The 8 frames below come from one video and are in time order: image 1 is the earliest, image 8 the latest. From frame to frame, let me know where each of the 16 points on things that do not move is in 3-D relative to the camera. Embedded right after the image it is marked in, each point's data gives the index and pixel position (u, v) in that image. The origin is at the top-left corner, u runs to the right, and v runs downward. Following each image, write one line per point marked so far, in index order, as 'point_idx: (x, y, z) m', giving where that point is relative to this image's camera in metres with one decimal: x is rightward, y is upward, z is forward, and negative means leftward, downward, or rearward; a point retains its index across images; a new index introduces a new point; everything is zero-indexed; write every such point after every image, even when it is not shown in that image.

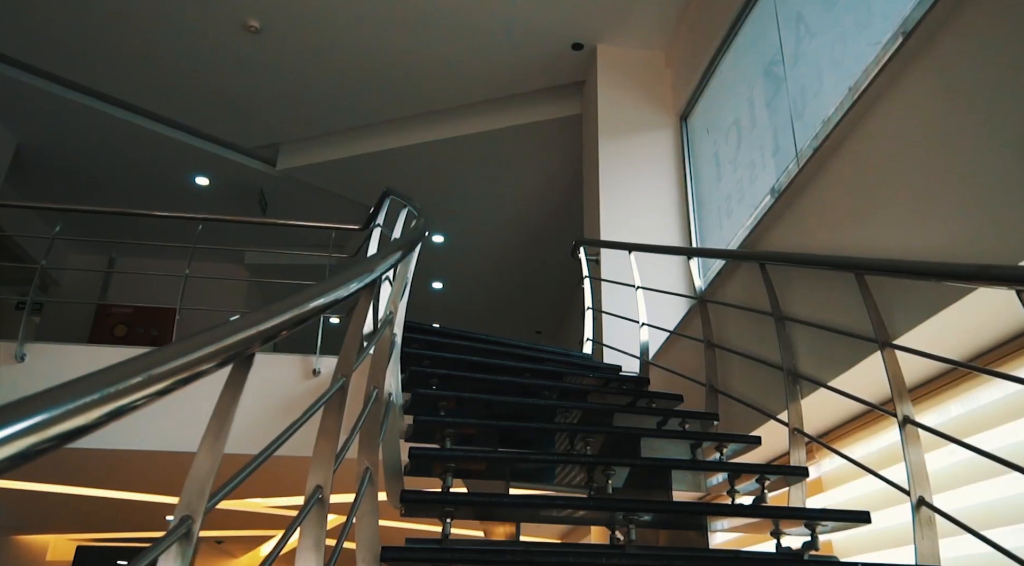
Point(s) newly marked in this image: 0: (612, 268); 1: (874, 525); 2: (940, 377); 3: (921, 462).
0: (+0.6, +0.1, +3.9) m
1: (+1.1, -0.7, +2.1) m
2: (+1.1, -0.2, +1.8) m
3: (+0.9, -0.4, +1.6) m
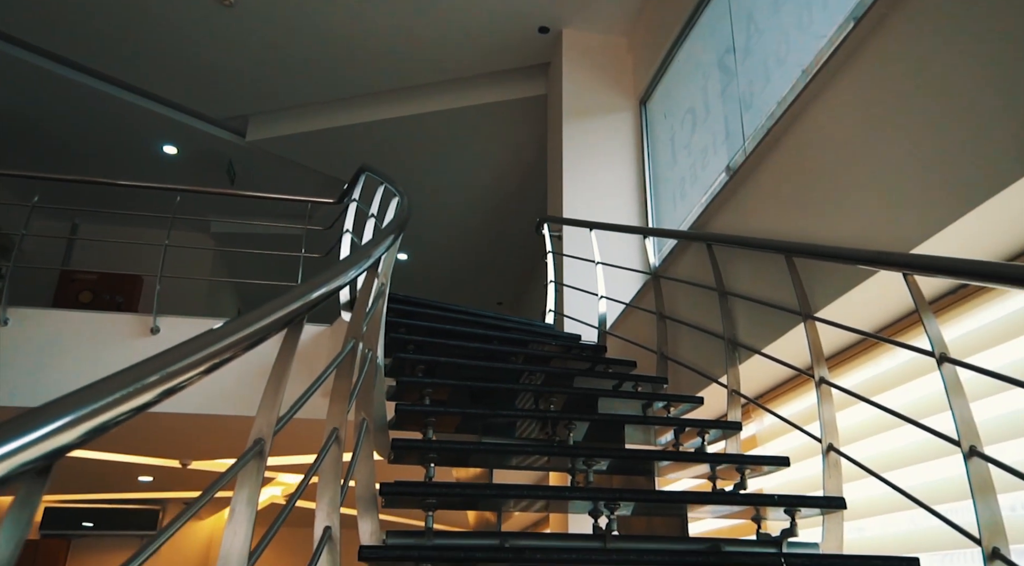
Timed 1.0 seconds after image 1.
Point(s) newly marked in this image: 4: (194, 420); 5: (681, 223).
0: (+0.4, +0.2, +4.2) m
1: (+1.0, -0.7, +2.4) m
2: (+1.0, -0.2, +2.1) m
3: (+0.9, -0.4, +1.9) m
4: (-1.5, -0.7, +3.3) m
5: (+1.0, +0.3, +3.9) m
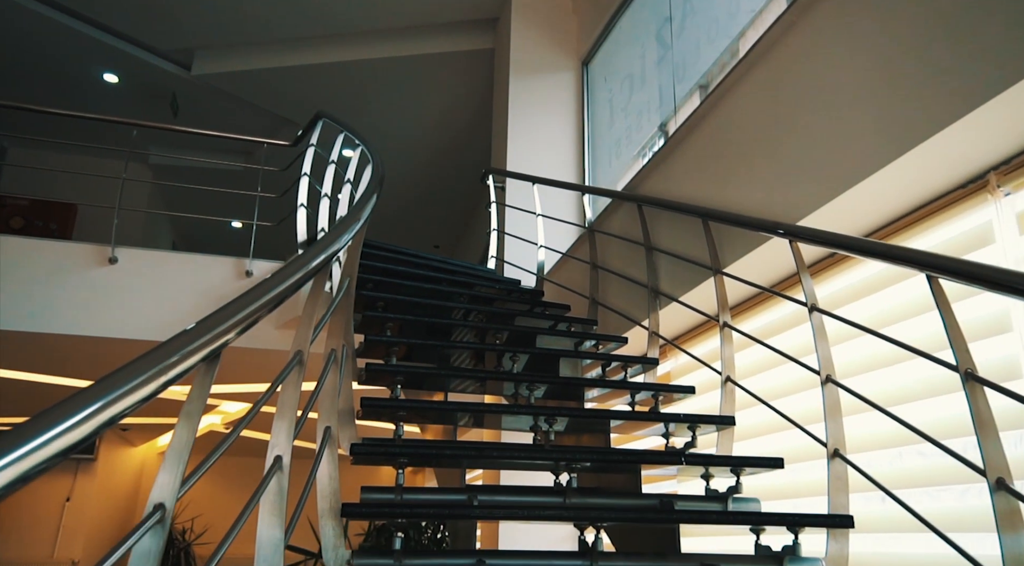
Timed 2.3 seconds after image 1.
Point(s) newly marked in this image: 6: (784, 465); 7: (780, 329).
0: (0.0, +0.6, +4.5) m
1: (+0.8, -0.5, +2.8) m
2: (+0.9, 0.0, +2.5) m
3: (+0.7, -0.2, +2.3) m
4: (-1.8, -0.3, +3.4) m
5: (+0.6, +0.6, +4.3) m
6: (+0.8, -0.5, +1.9) m
7: (+0.9, -0.2, +2.4) m
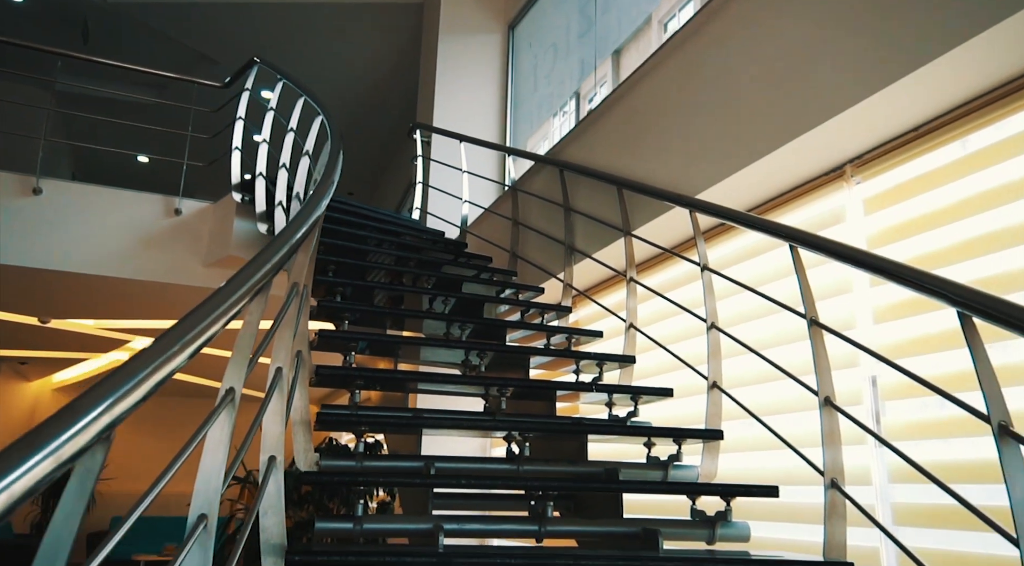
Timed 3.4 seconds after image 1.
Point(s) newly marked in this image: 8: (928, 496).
0: (-0.5, +0.9, +4.7) m
1: (+0.4, -0.3, +3.2) m
2: (+0.6, +0.1, +2.9) m
3: (+0.5, -0.1, +2.7) m
4: (-2.2, 0.0, +3.4) m
5: (+0.1, +0.9, +4.6) m
6: (+0.5, -0.4, +2.3) m
7: (+0.7, 0.0, +2.8) m
8: (+1.1, -0.6, +1.8) m
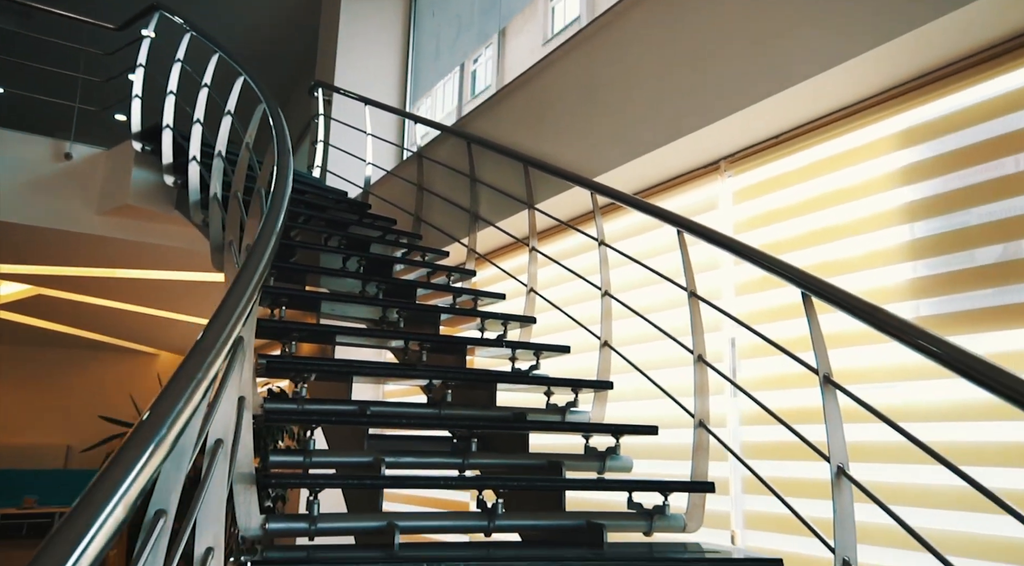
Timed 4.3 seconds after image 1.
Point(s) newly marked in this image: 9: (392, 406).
0: (-1.2, +1.2, +4.7) m
1: (0.0, -0.1, +3.5) m
2: (+0.2, +0.3, +3.2) m
3: (+0.1, 0.0, +3.0) m
4: (-2.7, +0.3, +3.2) m
5: (-0.5, +1.2, +4.7) m
6: (+0.2, -0.3, +2.7) m
7: (+0.3, +0.1, +3.1) m
8: (+0.9, -0.5, +2.2) m
9: (-0.4, -0.4, +2.1) m
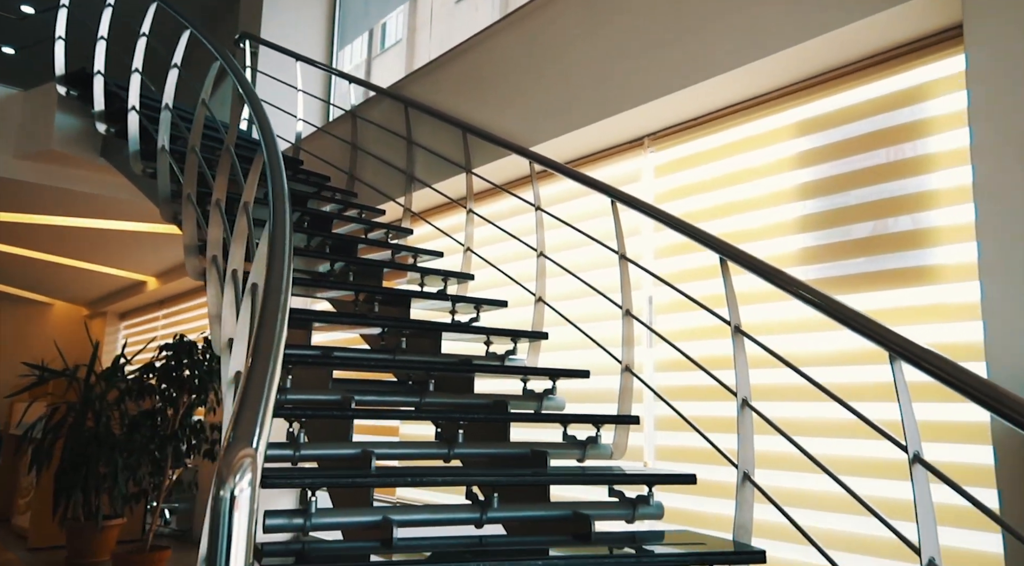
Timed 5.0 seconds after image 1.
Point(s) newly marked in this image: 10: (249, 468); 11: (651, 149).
0: (-1.7, +1.5, +4.7) m
1: (-0.4, +0.1, +3.7) m
2: (-0.1, +0.5, +3.4) m
3: (-0.2, +0.2, +3.2) m
4: (-2.9, +0.5, +3.0) m
5: (-1.0, +1.5, +4.8) m
6: (0.0, -0.1, +2.9) m
7: (0.0, +0.3, +3.4) m
8: (+0.7, -0.4, +2.6) m
9: (-0.5, -0.2, +2.3) m
10: (-0.2, -0.2, +0.6) m
11: (+0.6, +0.6, +3.0) m
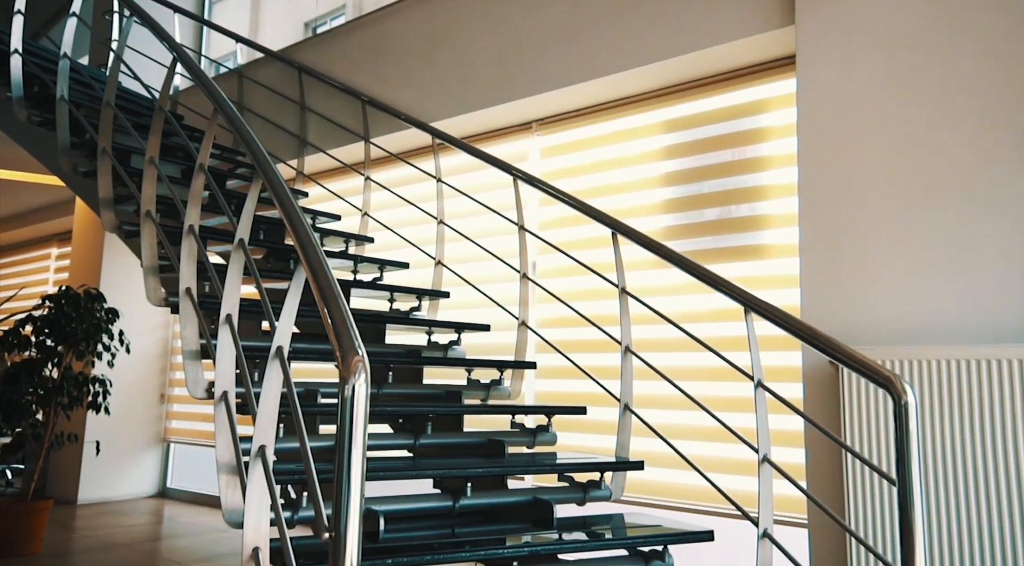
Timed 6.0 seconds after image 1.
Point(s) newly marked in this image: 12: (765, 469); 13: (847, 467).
0: (-2.4, +1.8, +4.4) m
1: (-1.0, +0.3, +3.9) m
2: (-0.7, +0.7, +3.6) m
3: (-0.7, +0.4, +3.4) m
4: (-3.3, +0.8, +2.6) m
5: (-1.8, +1.8, +4.7) m
6: (-0.5, +0.1, +3.2) m
7: (-0.6, +0.5, +3.6) m
8: (+0.2, -0.2, +3.0) m
9: (-0.9, -0.1, +2.5) m
10: (-0.2, -0.1, +0.9) m
11: (+0.1, +0.7, +3.3) m
12: (+0.6, -0.4, +1.6) m
13: (+0.9, -0.5, +1.9) m
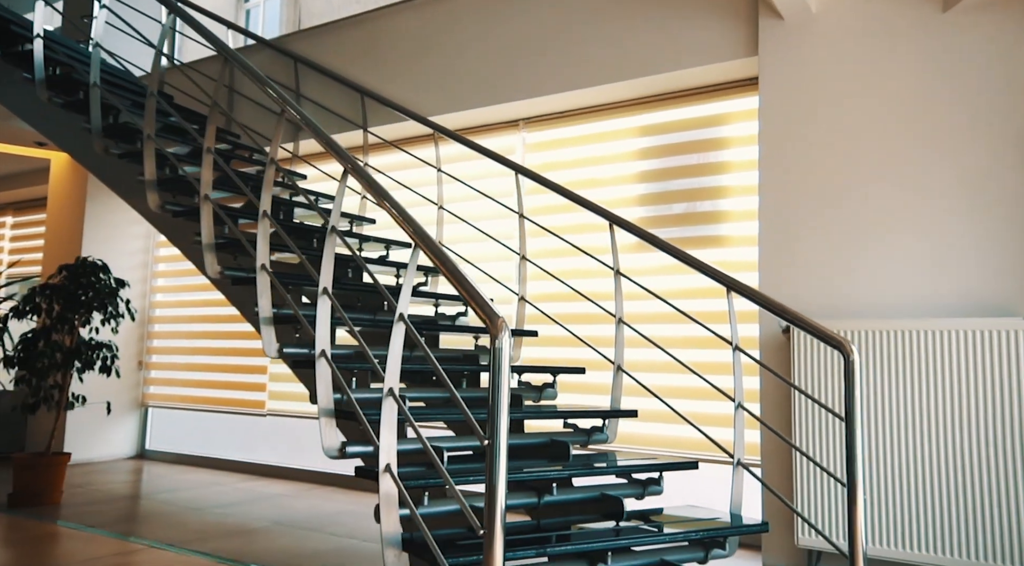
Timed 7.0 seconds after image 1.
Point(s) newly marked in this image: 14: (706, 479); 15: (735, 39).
0: (-2.6, +2.0, +4.5) m
1: (-1.2, +0.5, +4.1) m
2: (-0.8, +0.8, +3.9) m
3: (-0.8, +0.6, +3.7) m
4: (-3.3, +0.9, +2.6) m
5: (-2.0, +2.0, +4.8) m
6: (-0.5, +0.2, +3.5) m
7: (-0.7, +0.7, +3.9) m
8: (+0.2, -0.1, +3.5) m
9: (-0.8, 0.0, +2.8) m
10: (0.0, -0.1, +1.3) m
11: (+0.1, +0.9, +3.7) m
12: (+0.7, -0.4, +2.1) m
13: (+1.0, -0.5, +2.4) m
14: (+0.9, -0.9, +3.1) m
15: (+1.0, +1.0, +2.9) m
